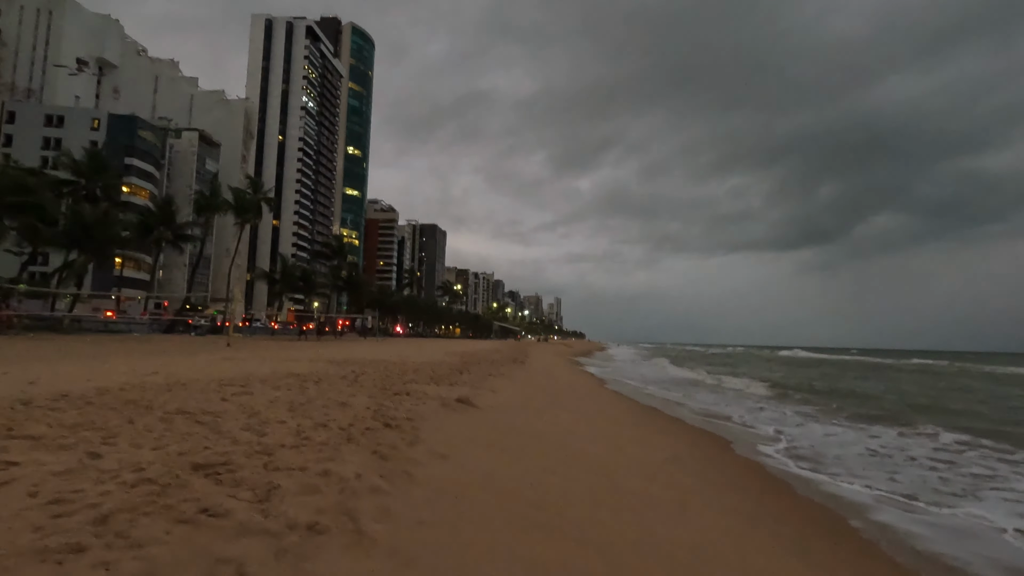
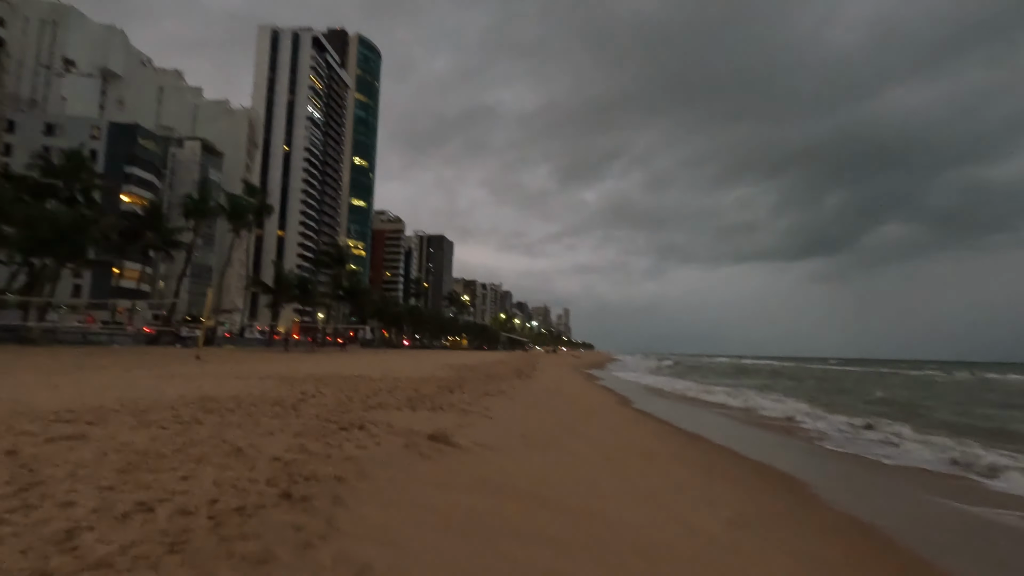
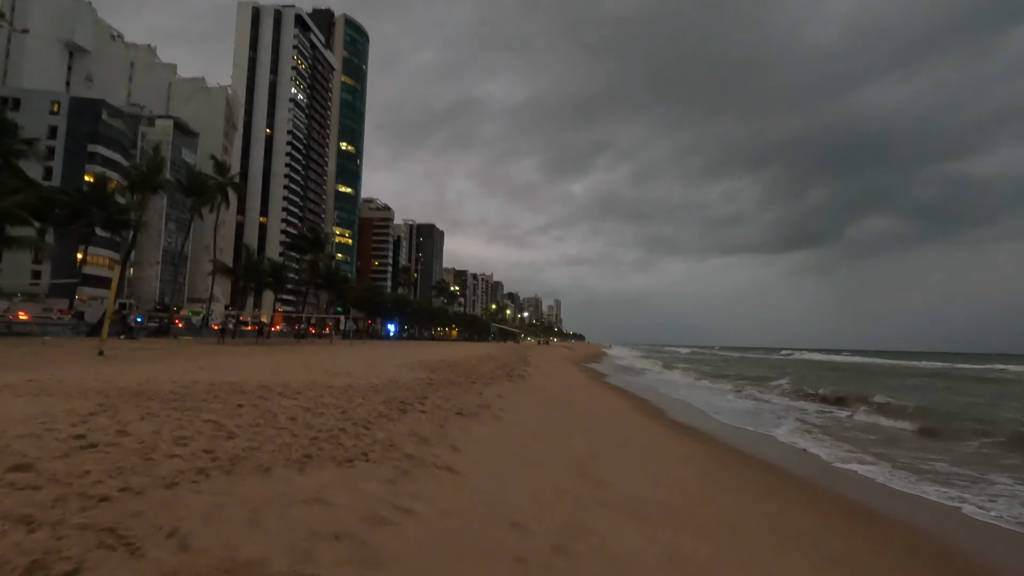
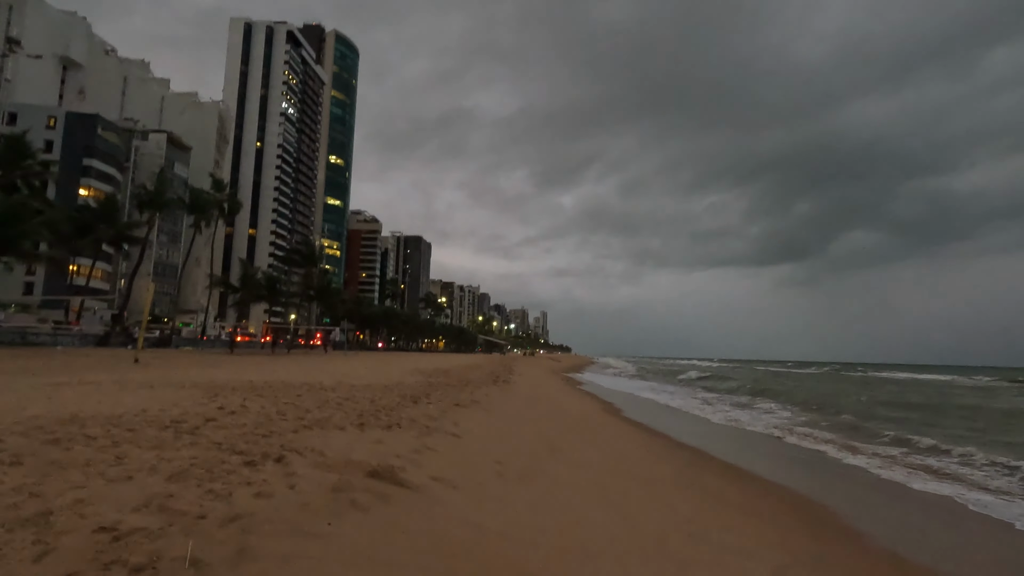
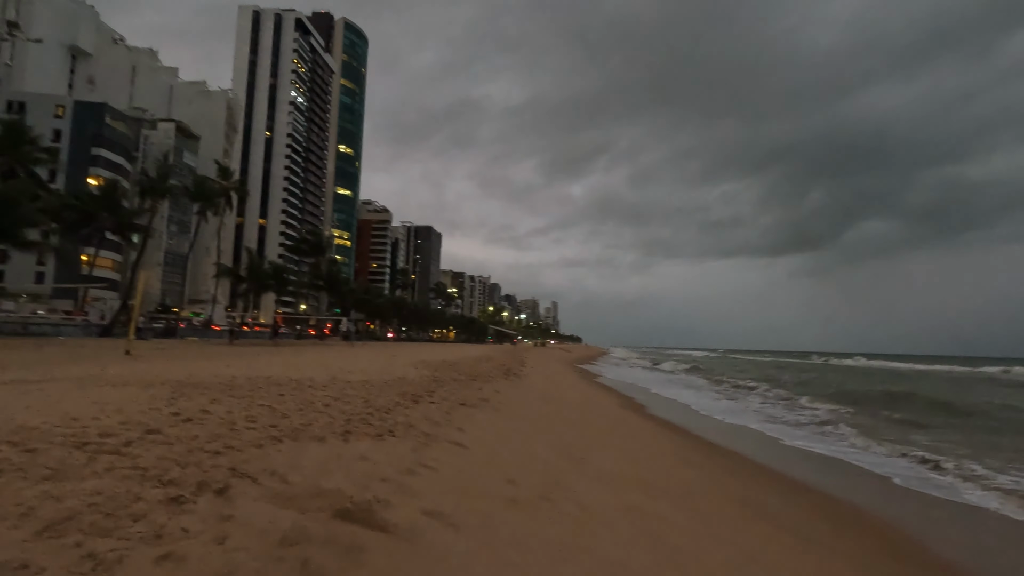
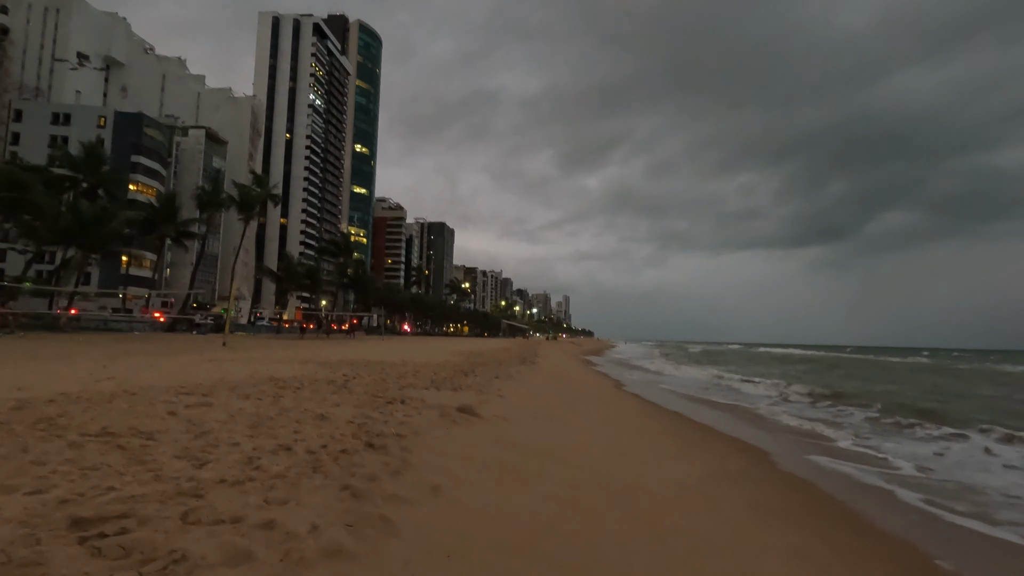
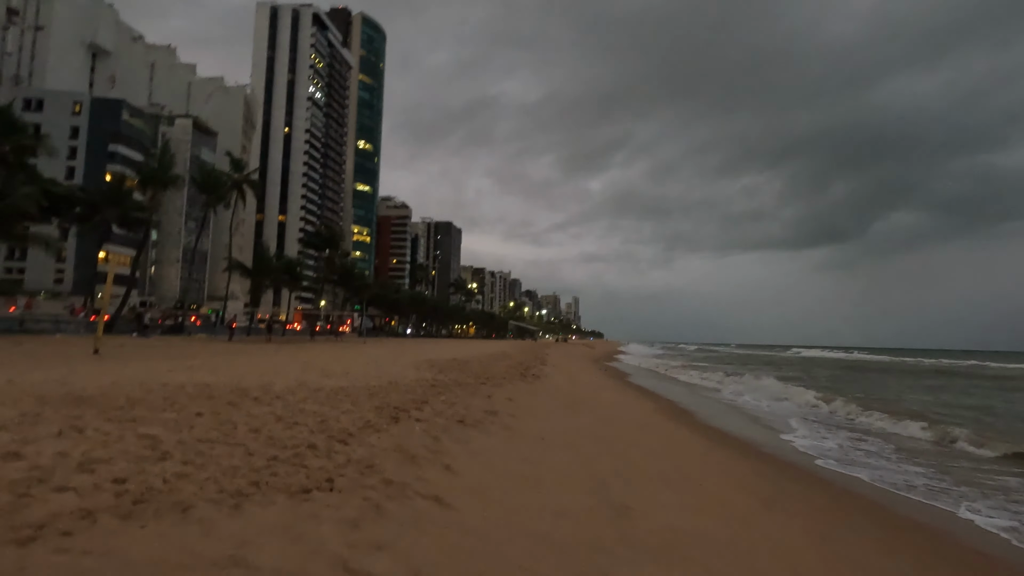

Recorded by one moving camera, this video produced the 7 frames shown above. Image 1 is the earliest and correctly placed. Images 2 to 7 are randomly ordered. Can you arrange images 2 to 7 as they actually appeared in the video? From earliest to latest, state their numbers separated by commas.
6, 2, 4, 5, 3, 7
